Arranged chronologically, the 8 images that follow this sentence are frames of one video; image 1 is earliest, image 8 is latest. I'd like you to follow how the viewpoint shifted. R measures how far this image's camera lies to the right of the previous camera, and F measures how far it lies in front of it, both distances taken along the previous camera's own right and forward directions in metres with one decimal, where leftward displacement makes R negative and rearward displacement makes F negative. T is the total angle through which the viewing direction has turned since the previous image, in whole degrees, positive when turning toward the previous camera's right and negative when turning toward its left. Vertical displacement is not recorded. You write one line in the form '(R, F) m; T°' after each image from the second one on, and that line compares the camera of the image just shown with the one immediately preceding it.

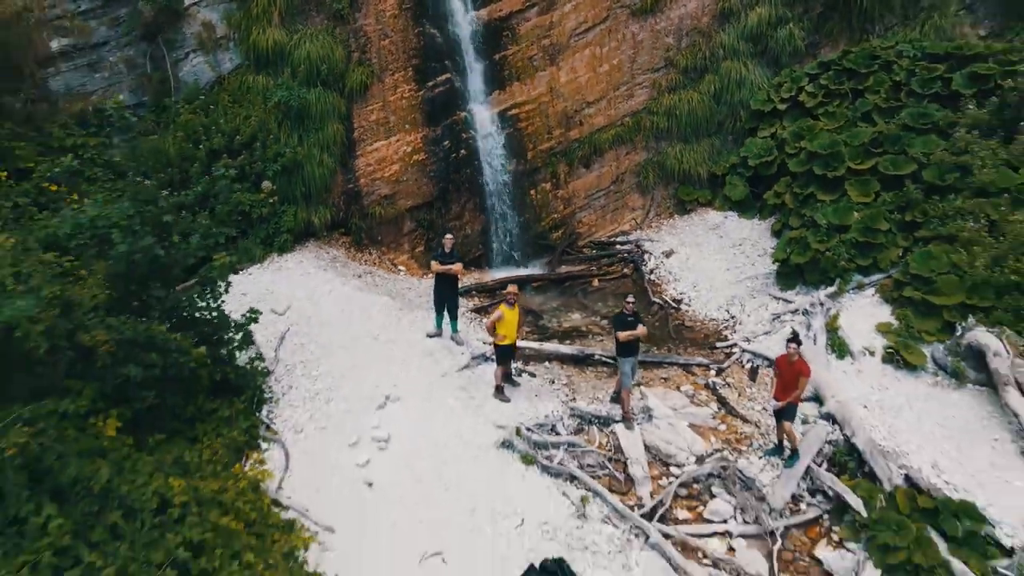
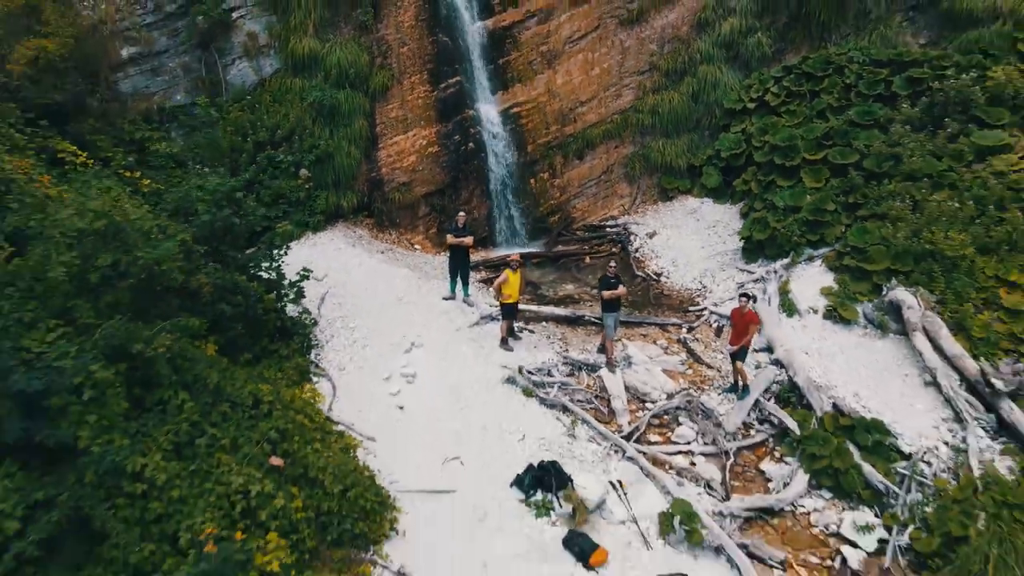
(0.0, -1.0) m; 0°
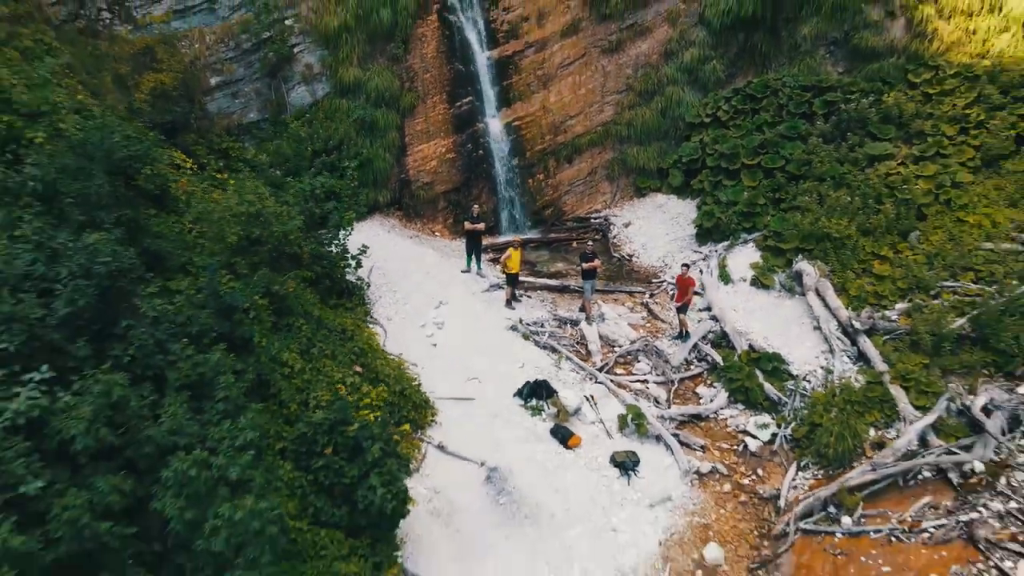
(0.0, -1.9) m; 0°
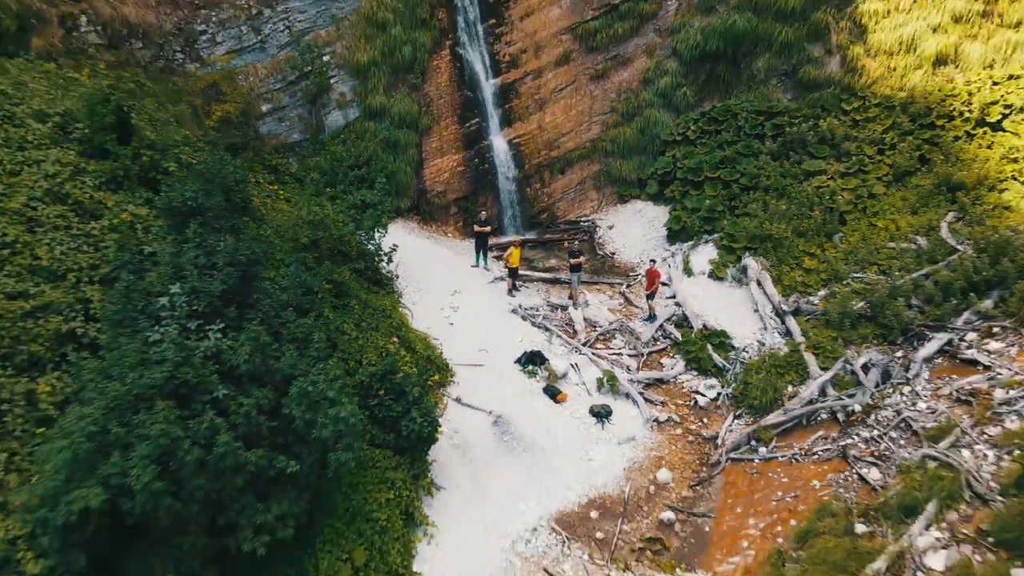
(0.0, -1.8) m; 0°
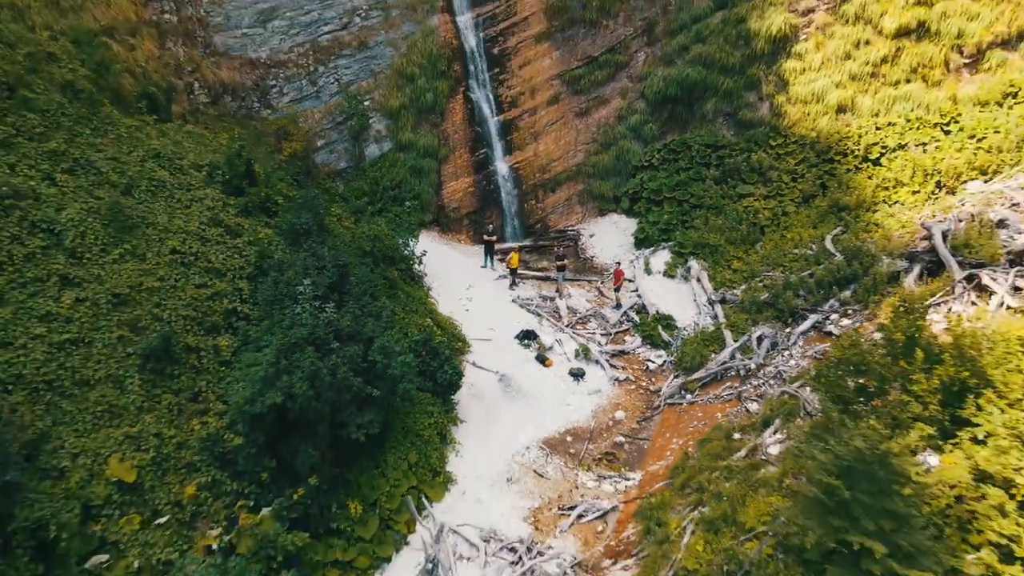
(0.0, -2.9) m; 0°
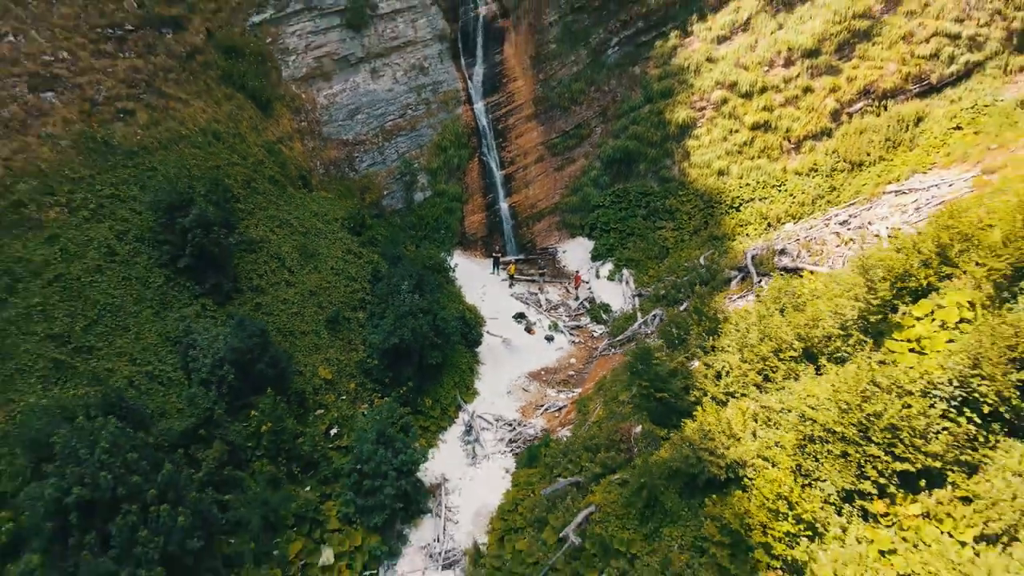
(0.0, -7.1) m; 0°
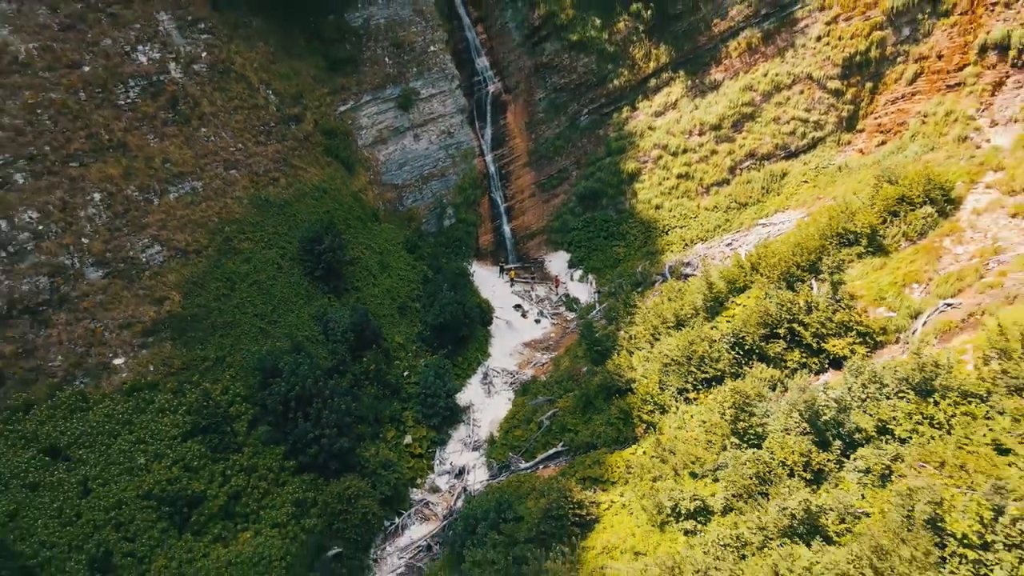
(0.0, -8.7) m; 0°
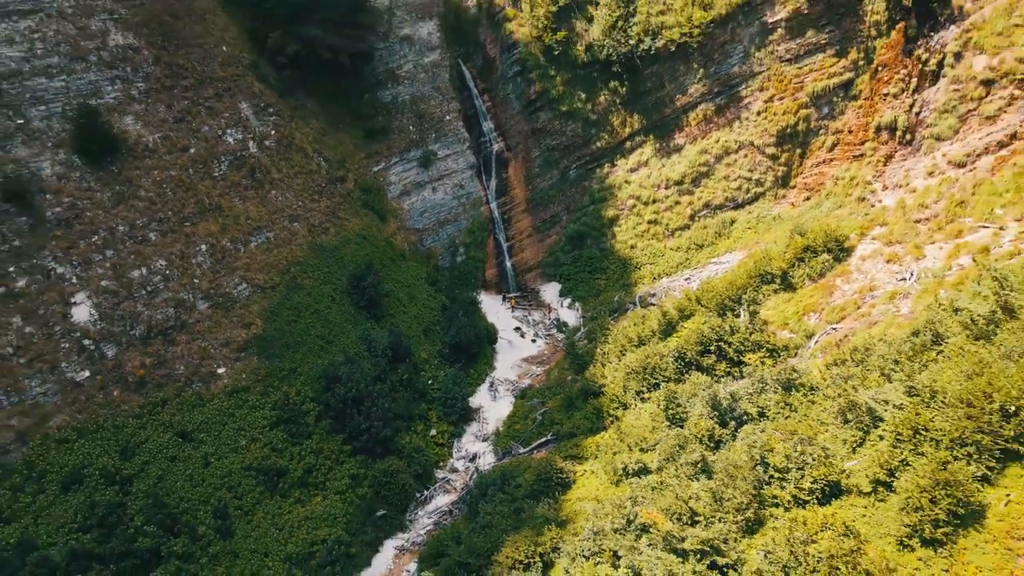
(0.0, -6.1) m; 0°
